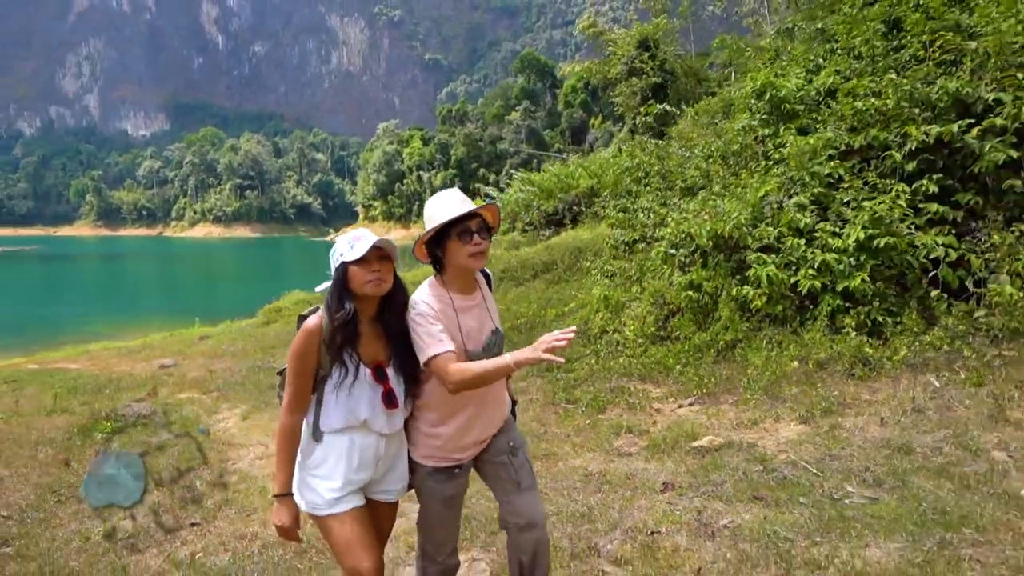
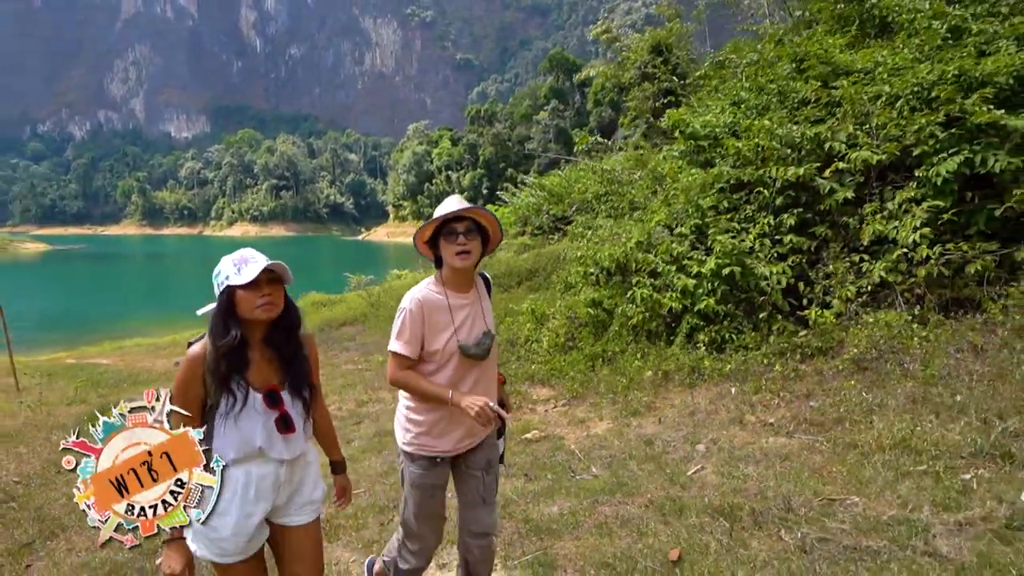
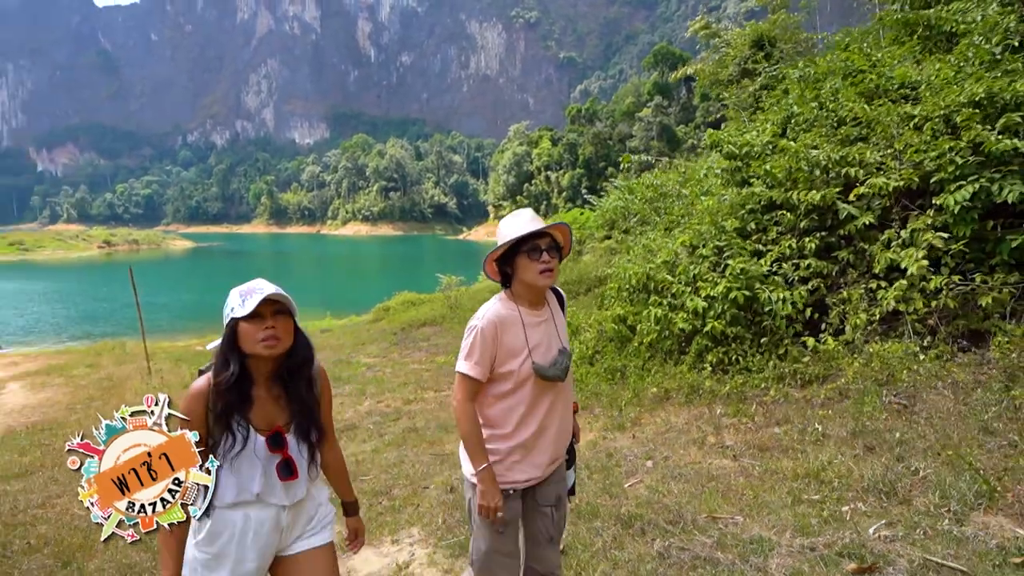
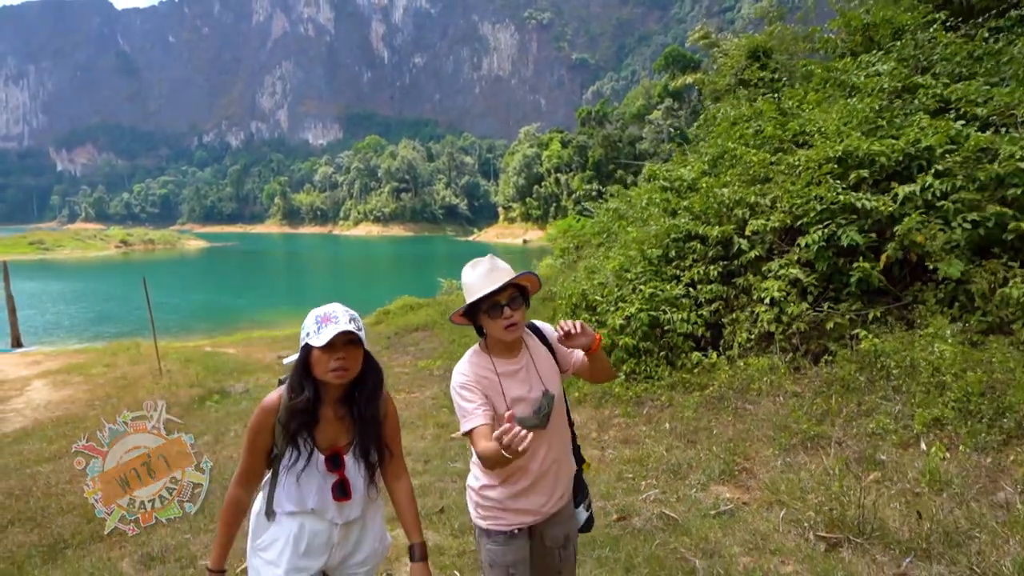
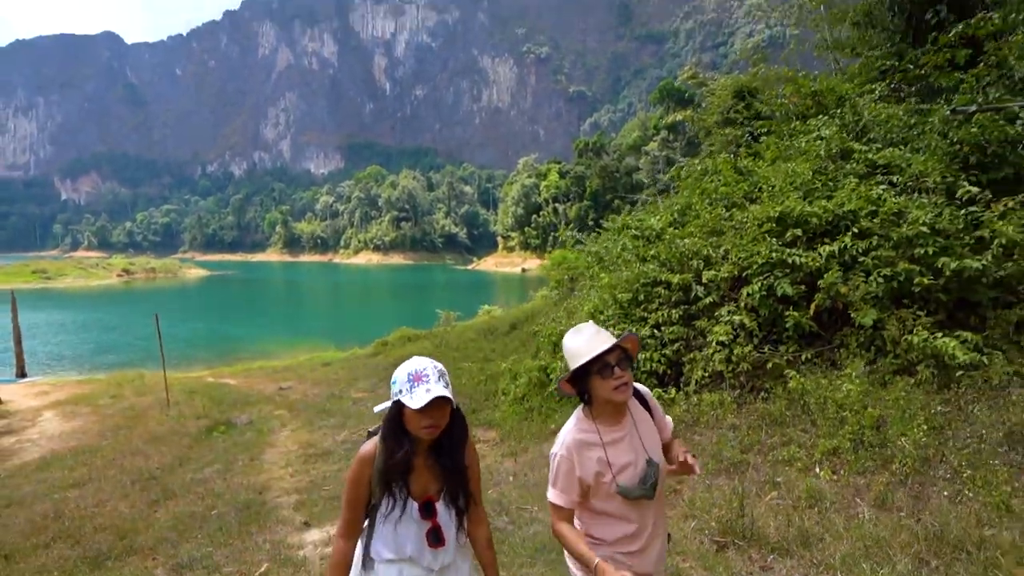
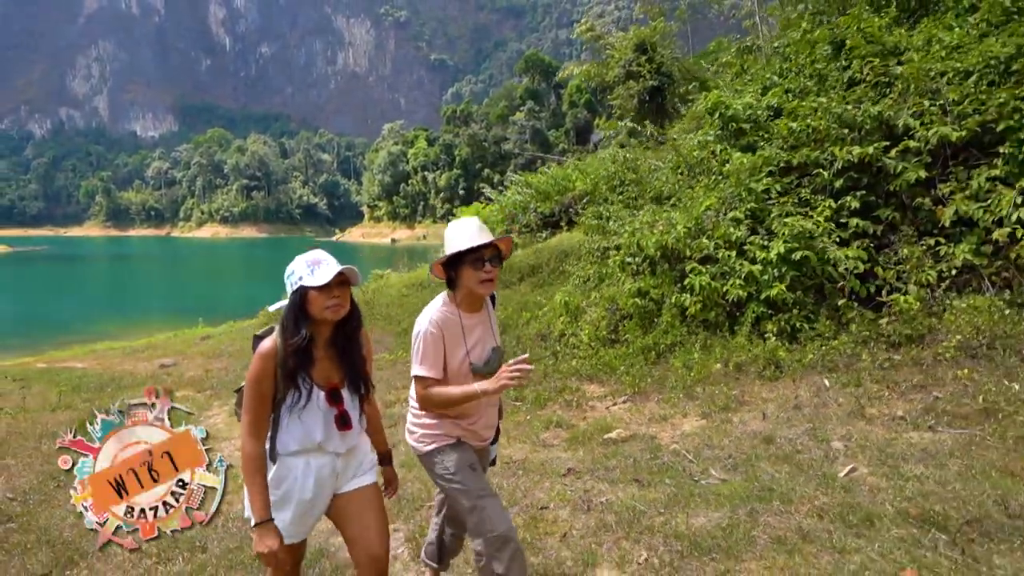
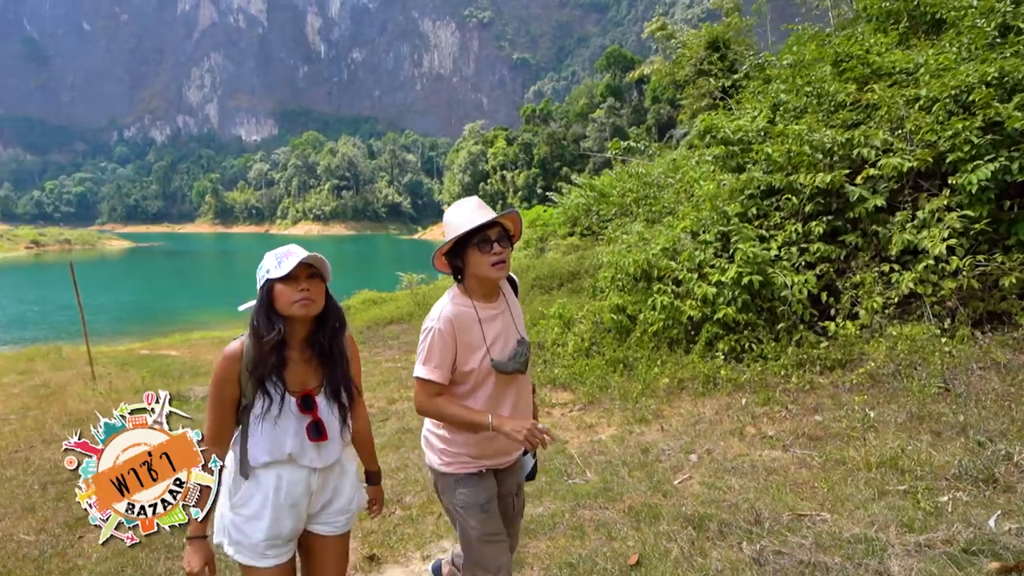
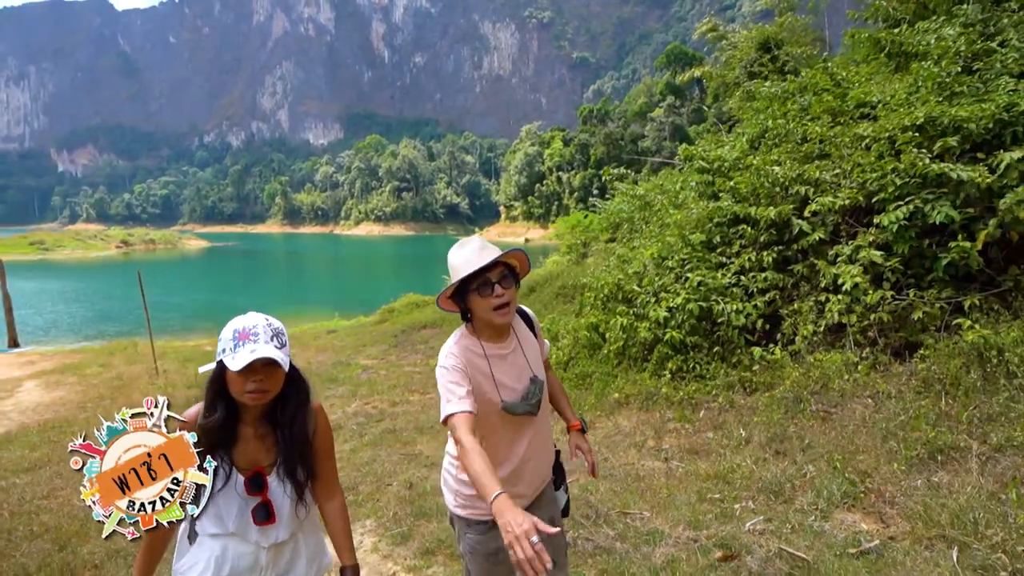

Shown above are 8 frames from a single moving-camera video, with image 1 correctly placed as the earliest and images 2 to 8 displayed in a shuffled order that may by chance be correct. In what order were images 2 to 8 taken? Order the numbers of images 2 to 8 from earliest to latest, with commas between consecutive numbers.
6, 2, 7, 3, 8, 4, 5
